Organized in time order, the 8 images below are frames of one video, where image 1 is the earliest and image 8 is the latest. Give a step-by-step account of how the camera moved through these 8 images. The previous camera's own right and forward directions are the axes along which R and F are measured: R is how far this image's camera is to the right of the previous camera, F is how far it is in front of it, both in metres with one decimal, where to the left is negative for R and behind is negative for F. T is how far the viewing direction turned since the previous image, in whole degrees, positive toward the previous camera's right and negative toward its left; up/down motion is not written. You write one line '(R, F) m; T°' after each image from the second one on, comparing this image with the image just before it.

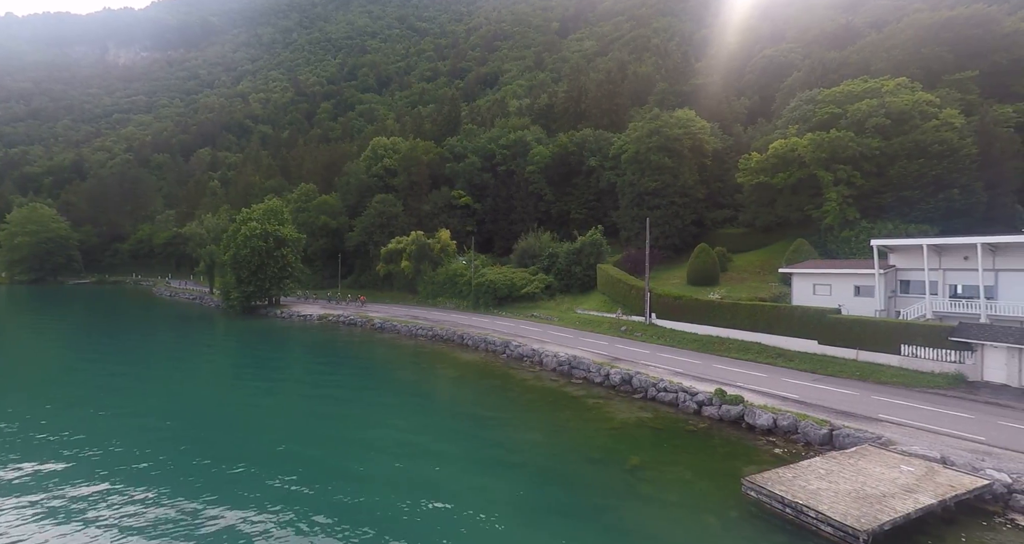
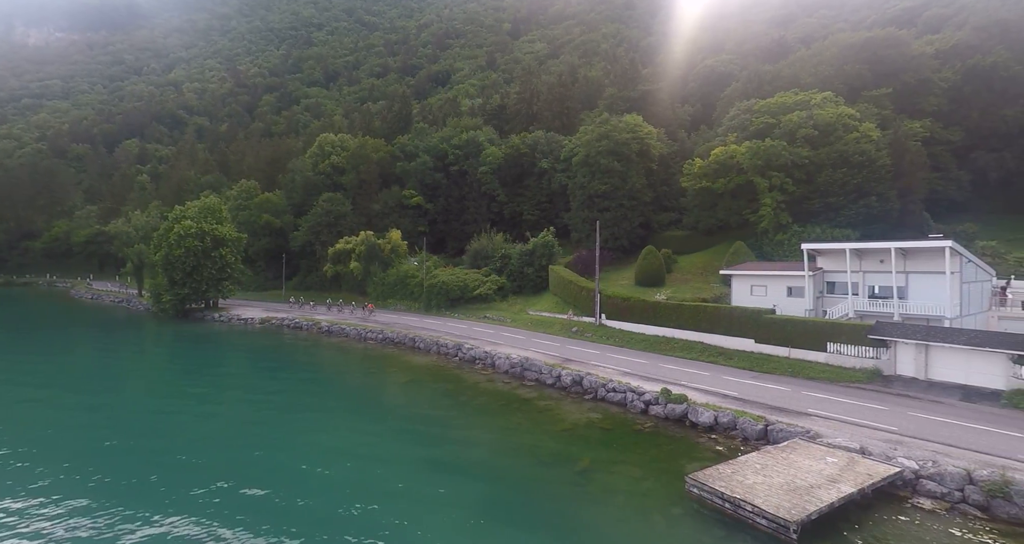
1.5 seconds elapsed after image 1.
(+0.3, -0.4) m; +5°
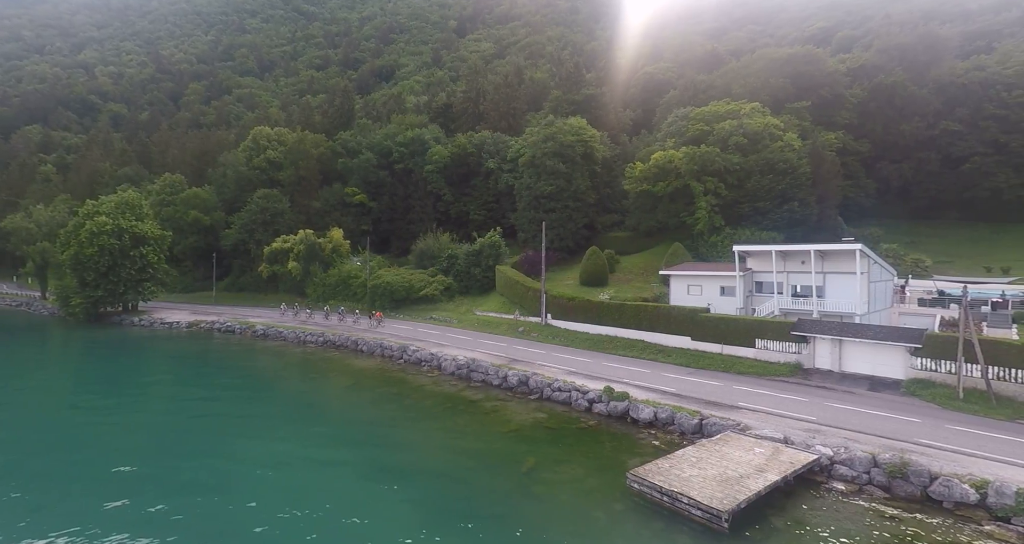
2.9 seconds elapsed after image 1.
(+0.1, -0.5) m; +6°
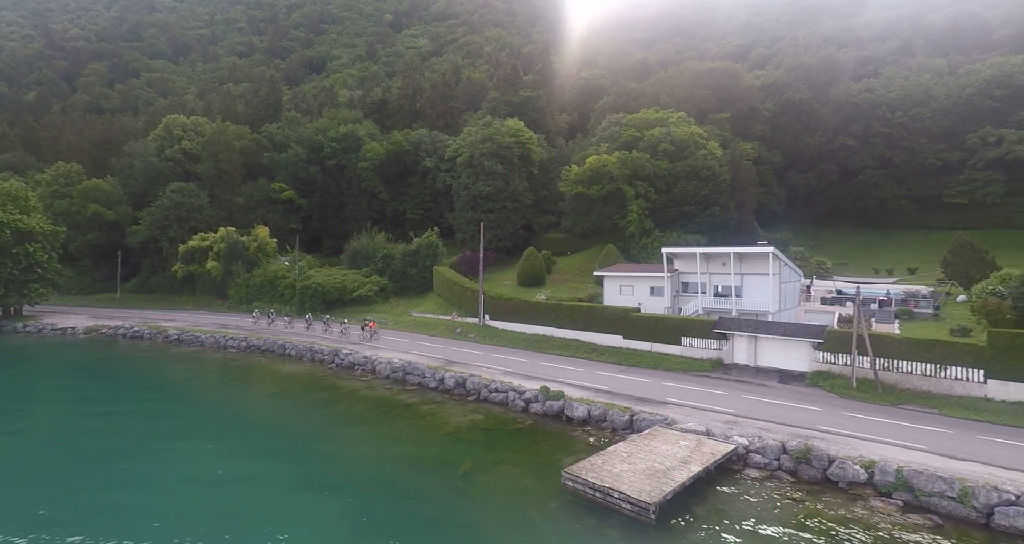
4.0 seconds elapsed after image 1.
(+0.1, -0.5) m; +6°
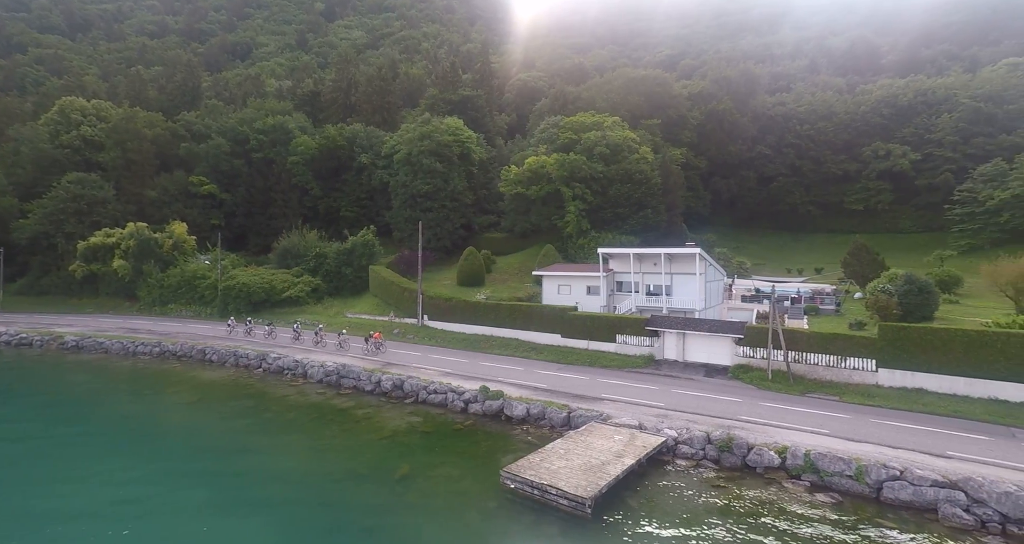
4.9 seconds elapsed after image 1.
(+0.1, -0.4) m; +6°
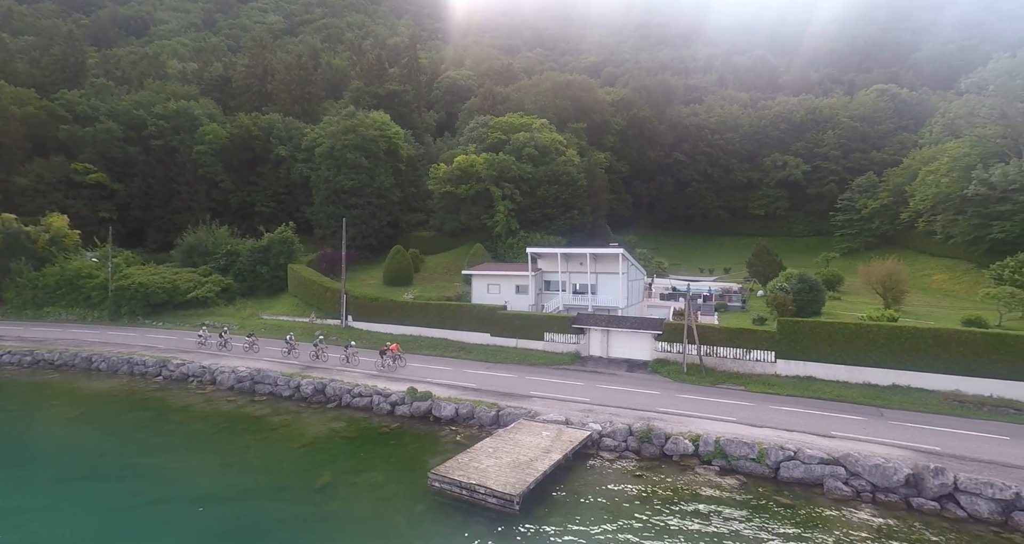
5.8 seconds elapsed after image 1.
(0.0, -0.4) m; +7°
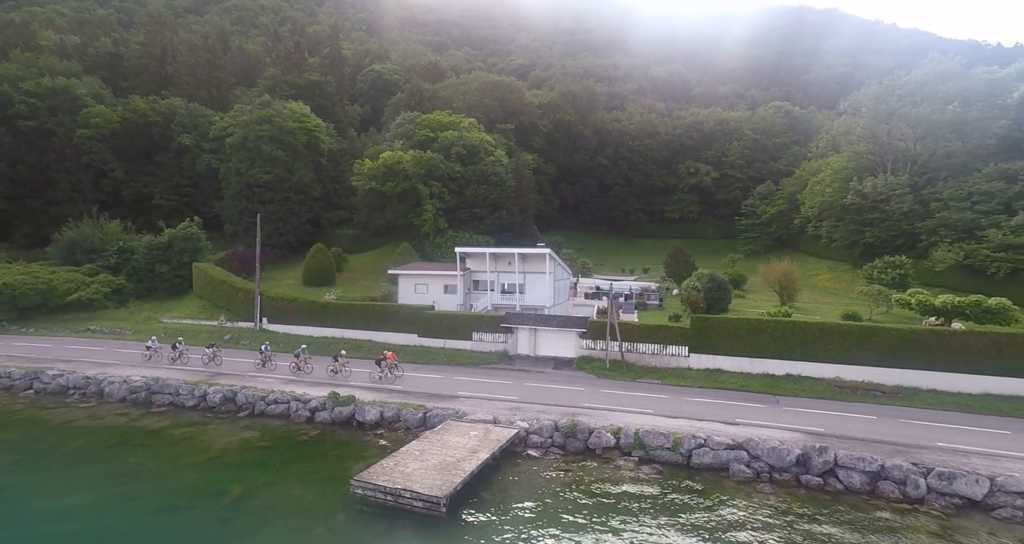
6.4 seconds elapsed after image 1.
(0.0, -0.3) m; +7°
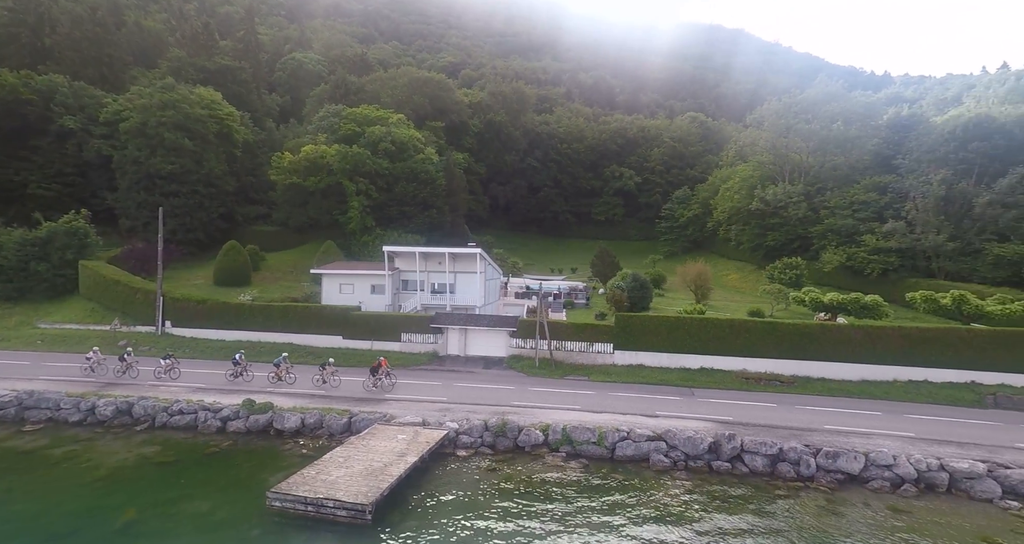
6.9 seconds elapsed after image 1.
(0.0, -0.2) m; +7°
